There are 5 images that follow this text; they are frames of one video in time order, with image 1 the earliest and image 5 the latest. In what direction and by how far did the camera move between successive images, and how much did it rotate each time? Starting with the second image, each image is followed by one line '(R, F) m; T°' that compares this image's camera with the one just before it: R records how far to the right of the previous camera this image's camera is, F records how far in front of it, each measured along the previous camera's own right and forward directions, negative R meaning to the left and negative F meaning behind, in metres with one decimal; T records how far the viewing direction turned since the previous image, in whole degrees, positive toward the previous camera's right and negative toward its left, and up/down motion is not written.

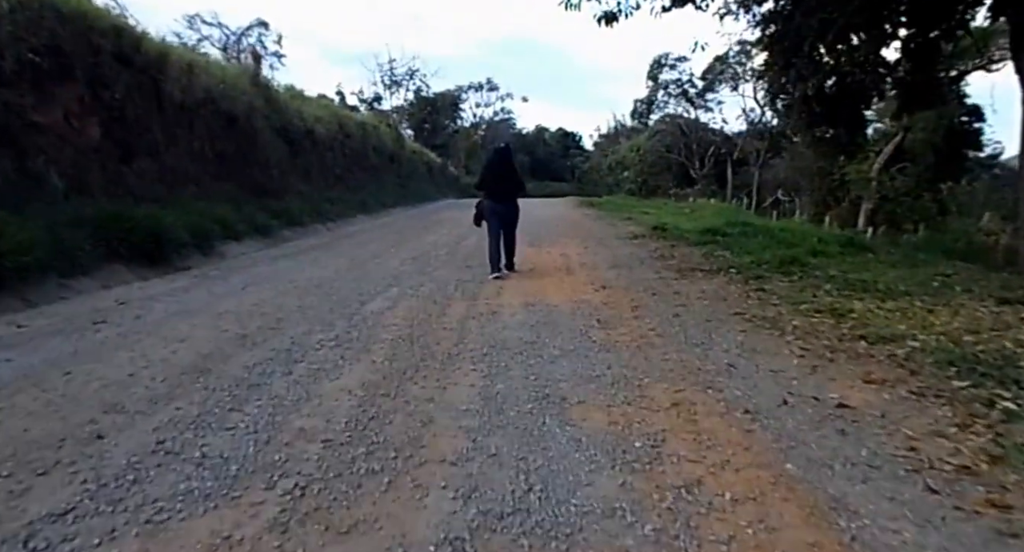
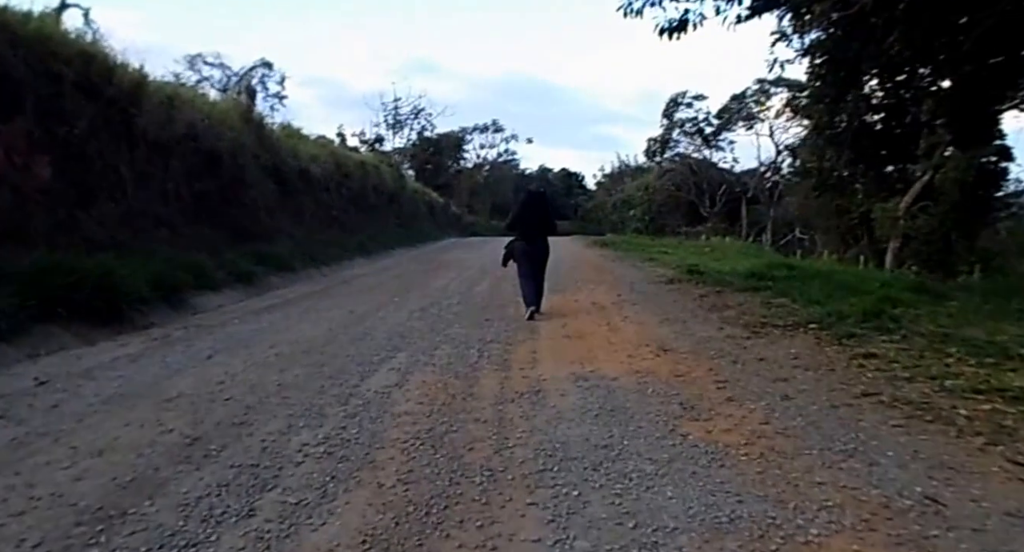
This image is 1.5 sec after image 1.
(-0.3, +1.5) m; 0°
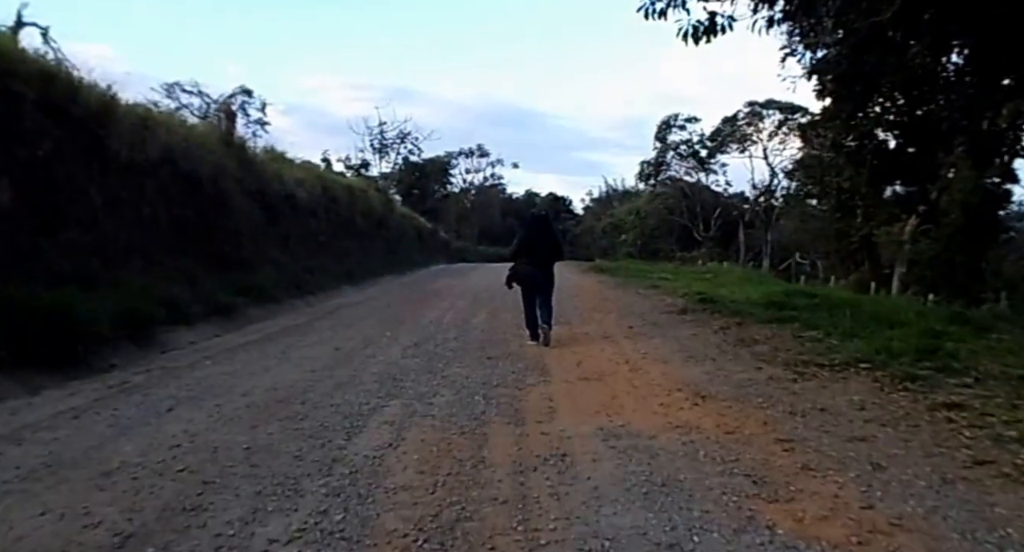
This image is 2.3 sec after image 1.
(-0.2, +0.9) m; +1°
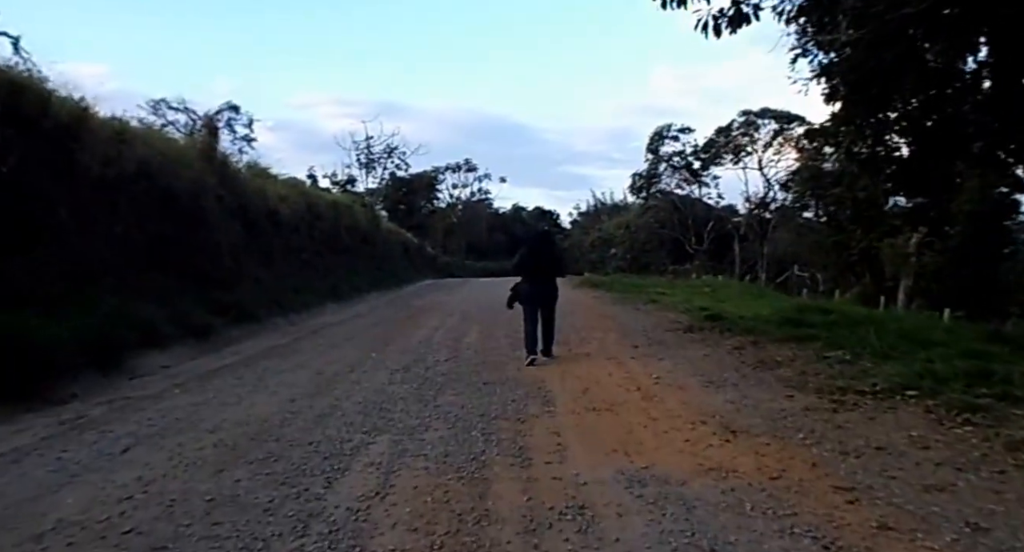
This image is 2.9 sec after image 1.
(-0.1, +0.7) m; +1°
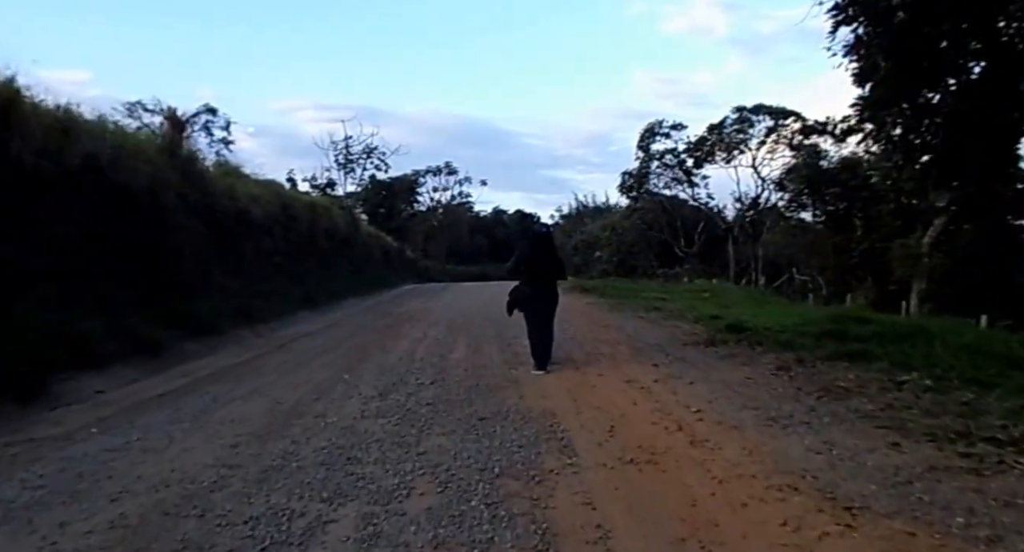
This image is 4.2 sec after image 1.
(-0.2, +1.5) m; +2°
